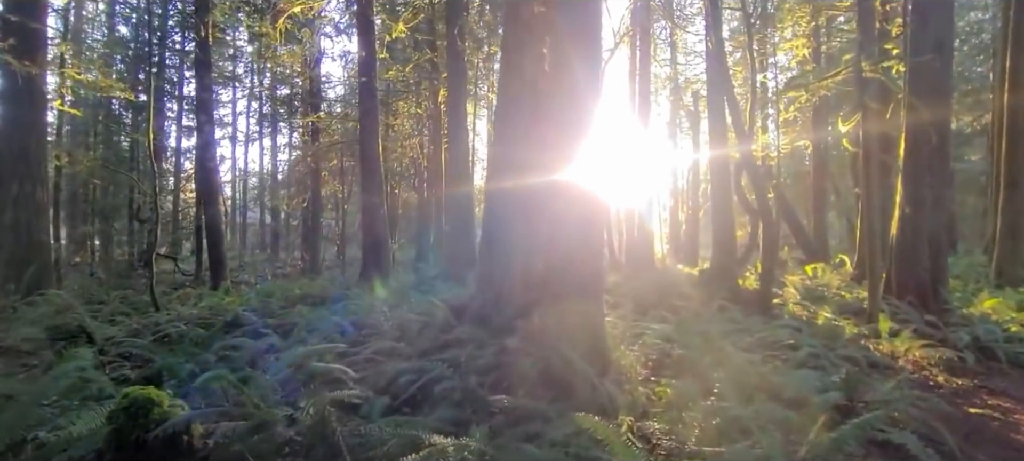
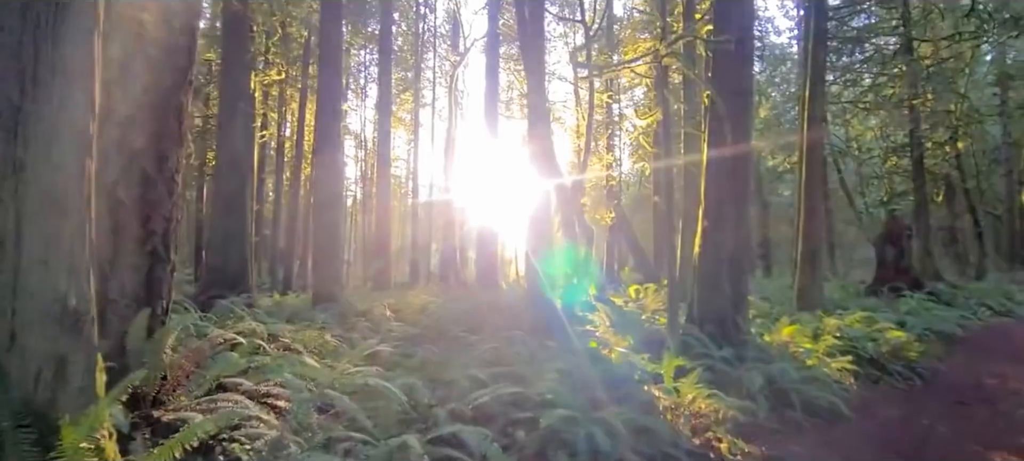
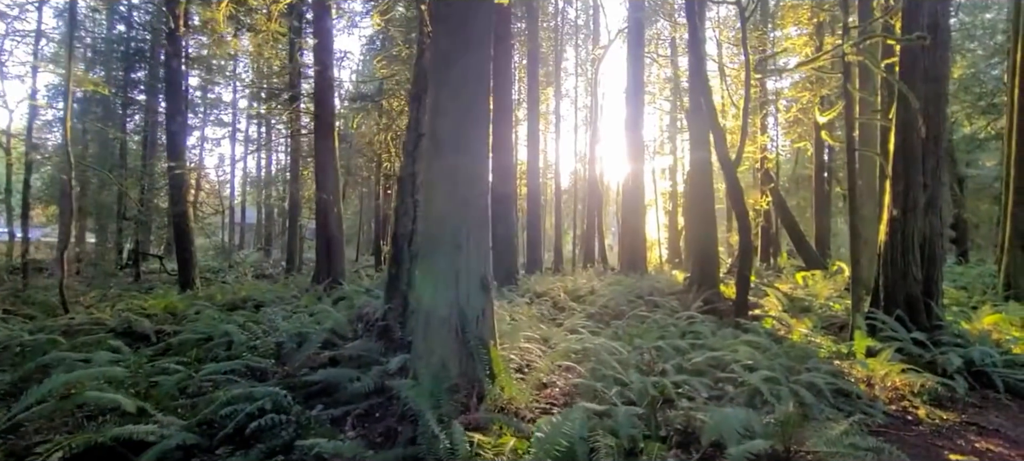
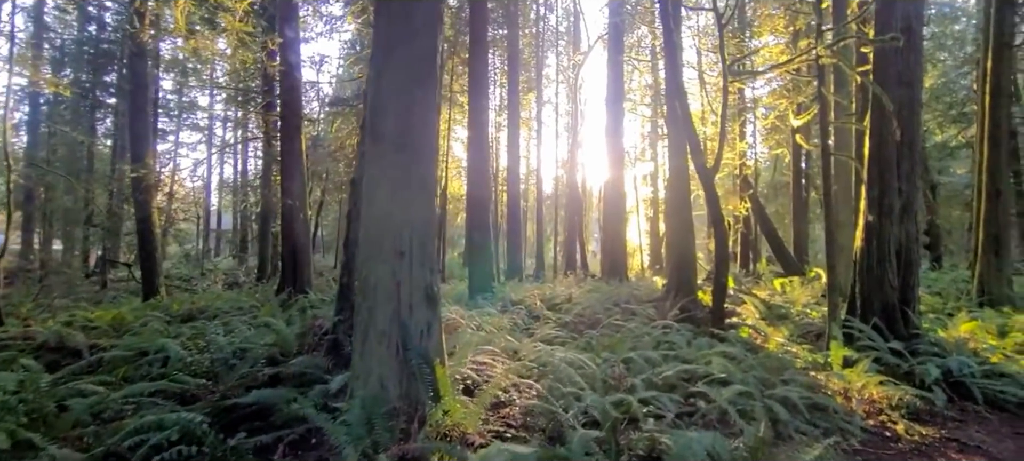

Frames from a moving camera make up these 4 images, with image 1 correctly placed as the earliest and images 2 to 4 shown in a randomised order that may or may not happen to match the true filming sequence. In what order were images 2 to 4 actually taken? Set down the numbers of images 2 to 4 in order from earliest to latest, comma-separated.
3, 4, 2
